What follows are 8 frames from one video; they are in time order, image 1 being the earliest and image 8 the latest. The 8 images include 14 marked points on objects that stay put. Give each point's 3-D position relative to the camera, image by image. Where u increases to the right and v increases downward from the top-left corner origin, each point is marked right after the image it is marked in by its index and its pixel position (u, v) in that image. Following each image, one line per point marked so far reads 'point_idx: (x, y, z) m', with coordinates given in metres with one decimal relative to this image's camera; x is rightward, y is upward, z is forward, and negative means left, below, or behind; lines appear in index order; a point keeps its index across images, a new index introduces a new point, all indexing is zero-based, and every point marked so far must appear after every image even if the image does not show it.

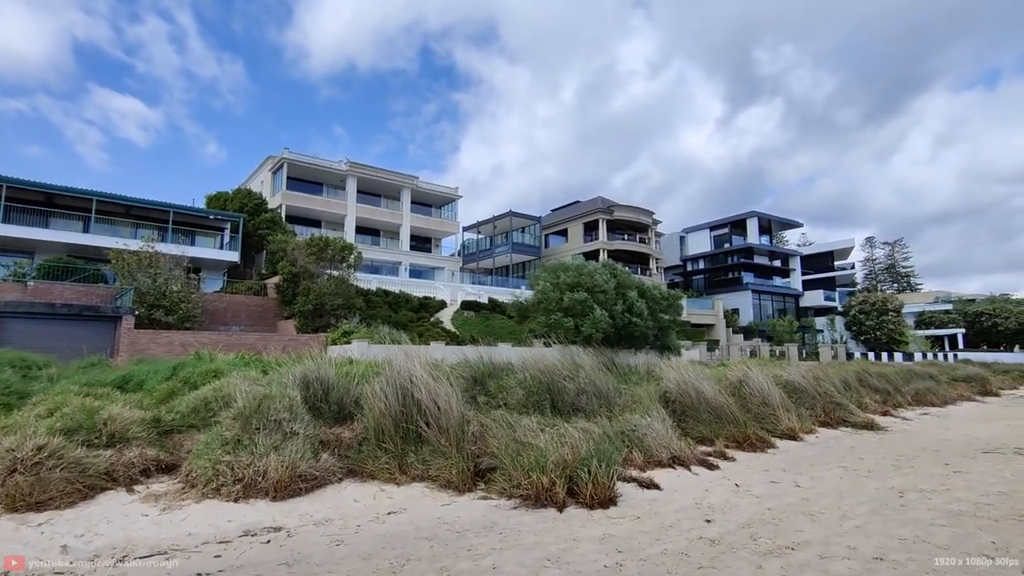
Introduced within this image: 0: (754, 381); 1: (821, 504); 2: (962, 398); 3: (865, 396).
0: (+5.0, -1.9, +11.5) m
1: (+3.4, -2.4, +6.1) m
2: (+16.0, -3.9, +19.9) m
3: (+9.8, -3.0, +15.6) m
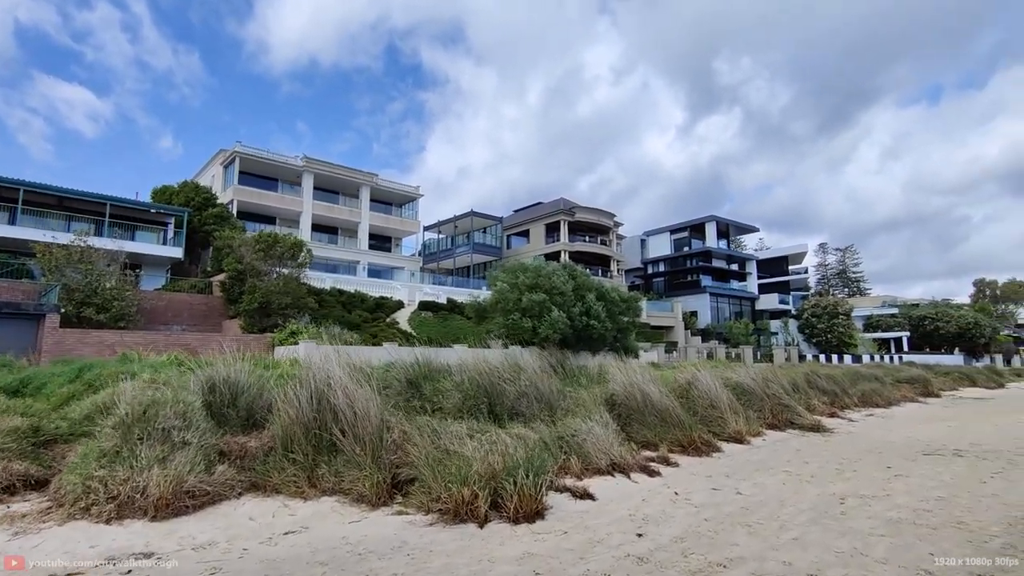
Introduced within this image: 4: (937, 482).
0: (+3.8, -1.9, +11.3) m
1: (+2.6, -2.3, +5.8) m
2: (+14.3, -4.0, +20.3) m
3: (+8.4, -3.0, +15.6) m
4: (+5.7, -2.6, +7.4) m
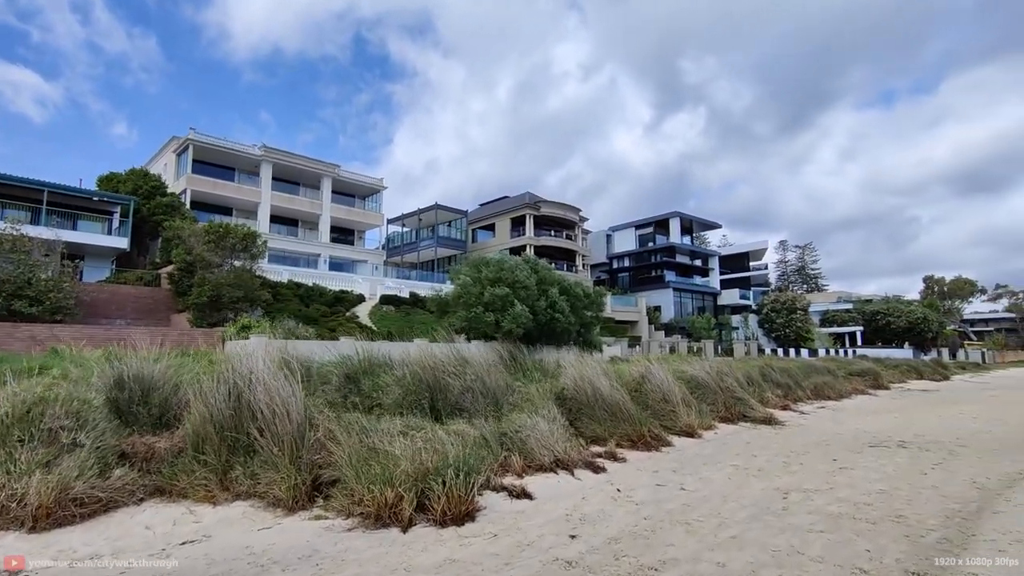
0: (+2.8, -1.8, +11.1) m
1: (+1.9, -2.2, +5.6) m
2: (+12.8, -3.8, +20.8) m
3: (+7.2, -2.9, +15.8) m
4: (+4.9, -2.5, +7.4) m
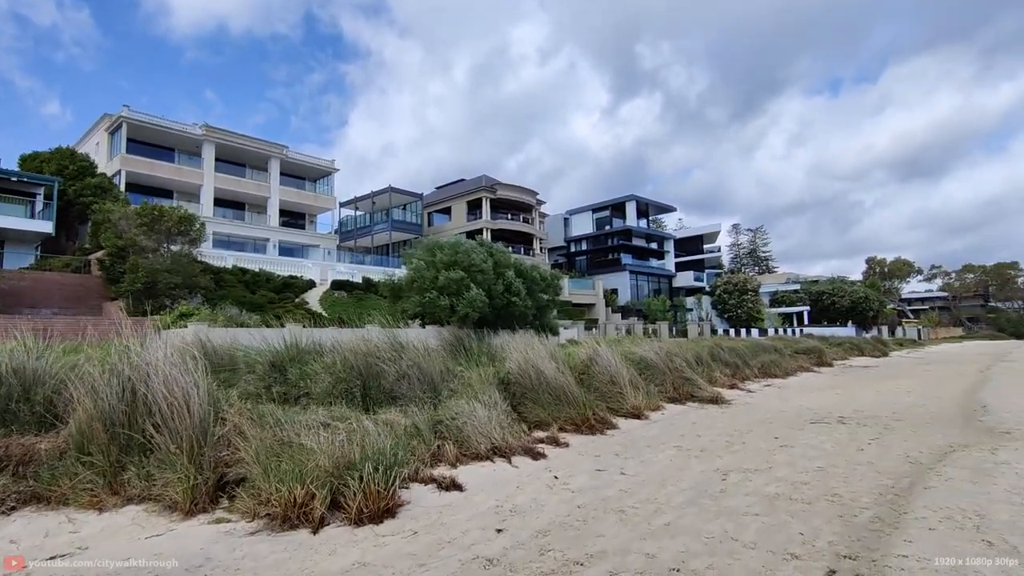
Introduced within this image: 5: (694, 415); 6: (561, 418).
0: (+1.8, -1.4, +11.0) m
1: (+1.2, -2.0, +5.4) m
2: (+11.0, -3.1, +21.3) m
3: (+5.8, -2.3, +15.9) m
4: (+4.1, -2.2, +7.4) m
5: (+3.6, -2.5, +10.9) m
6: (+0.8, -2.0, +8.6) m
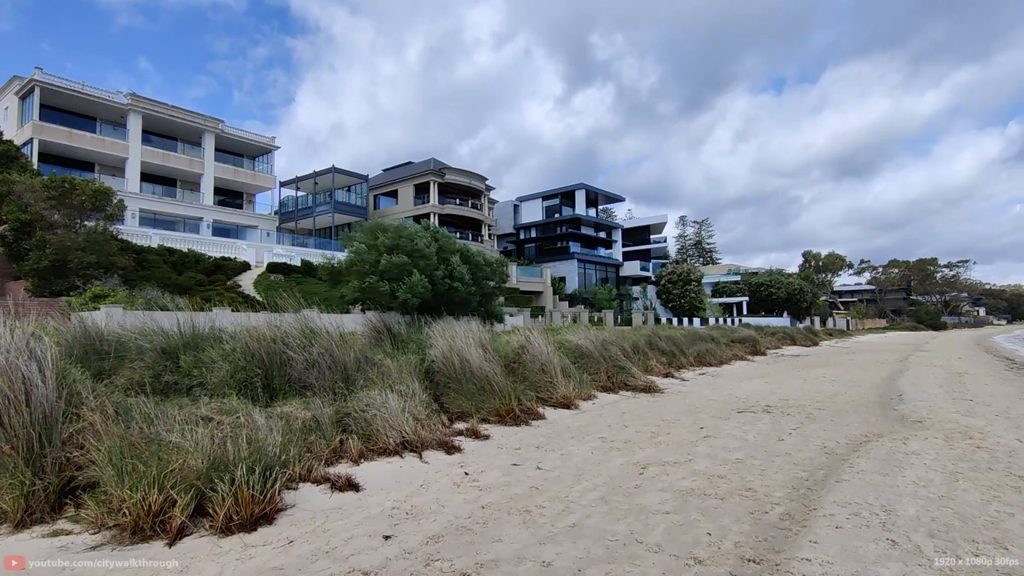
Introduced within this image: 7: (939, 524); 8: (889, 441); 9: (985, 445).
0: (+0.4, -1.1, +10.7) m
1: (+0.3, -1.9, +5.0) m
2: (+8.7, -2.7, +21.8) m
3: (+4.0, -2.0, +16.0) m
4: (+3.0, -2.0, +7.3) m
5: (+2.2, -2.2, +10.8) m
6: (-0.4, -1.8, +8.3) m
7: (+3.1, -1.7, +4.0) m
8: (+4.6, -1.9, +6.9) m
9: (+5.7, -1.9, +6.7) m
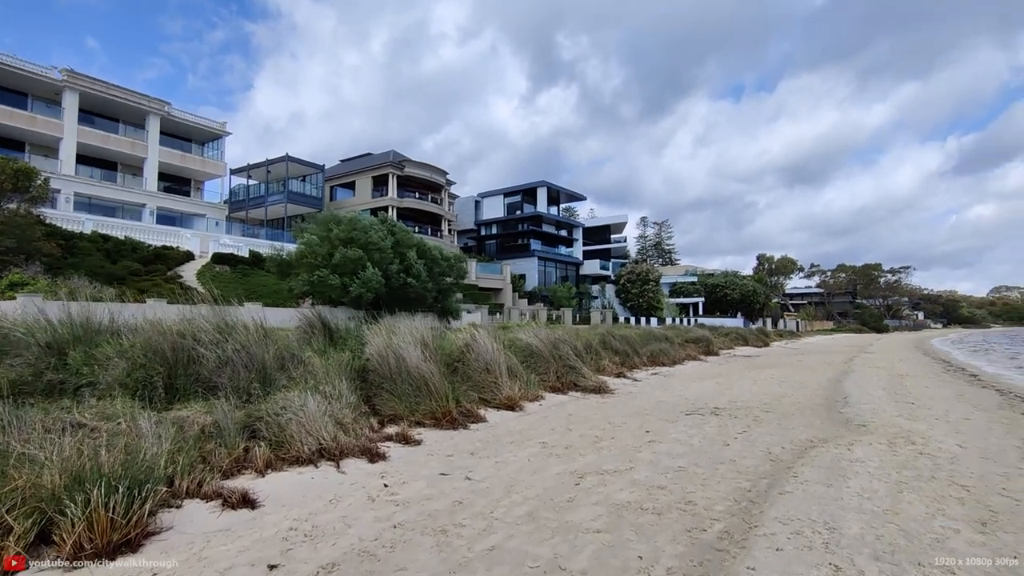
0: (-0.6, -1.0, +10.2) m
1: (-0.3, -1.8, +4.6) m
2: (+6.9, -2.7, +21.9) m
3: (+2.6, -2.0, +15.7) m
4: (+2.2, -2.0, +7.0) m
5: (+1.1, -2.2, +10.4) m
6: (-1.3, -1.7, +7.7) m
7: (+2.5, -1.7, +3.7) m
8: (+3.9, -1.9, +6.7) m
9: (+4.9, -1.9, +6.6) m
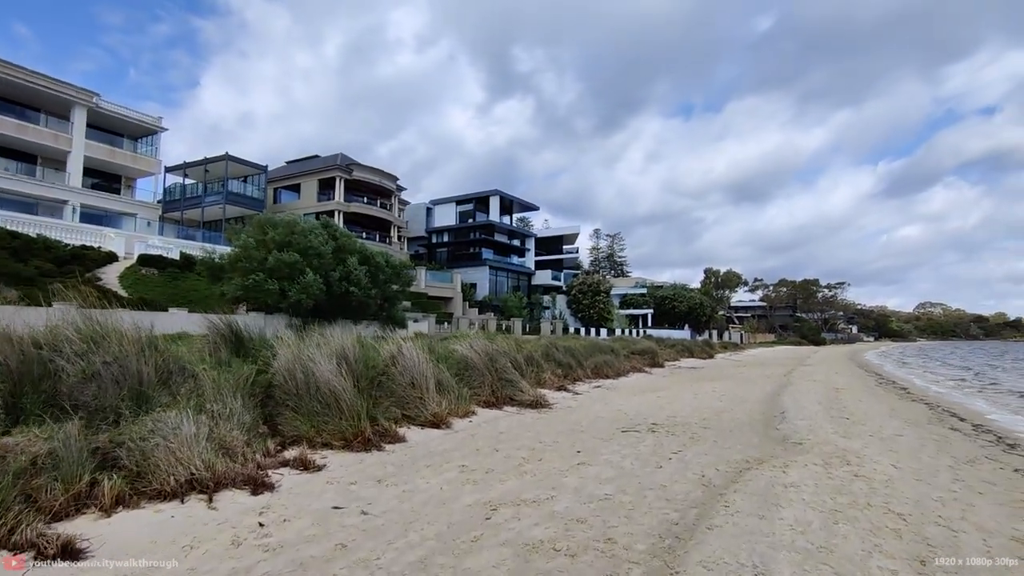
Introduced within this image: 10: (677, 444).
0: (-1.8, -1.2, +9.4) m
1: (-1.1, -1.9, +3.9) m
2: (+4.7, -3.2, +21.7) m
3: (+0.9, -2.2, +15.2) m
4: (+1.2, -2.1, +6.5) m
5: (-0.1, -2.4, +9.8) m
6: (-2.3, -1.8, +7.0) m
7: (+1.8, -1.8, +3.3) m
8: (+2.9, -2.1, +6.3) m
9: (+3.9, -2.1, +6.3) m
10: (+2.5, -2.3, +8.3) m
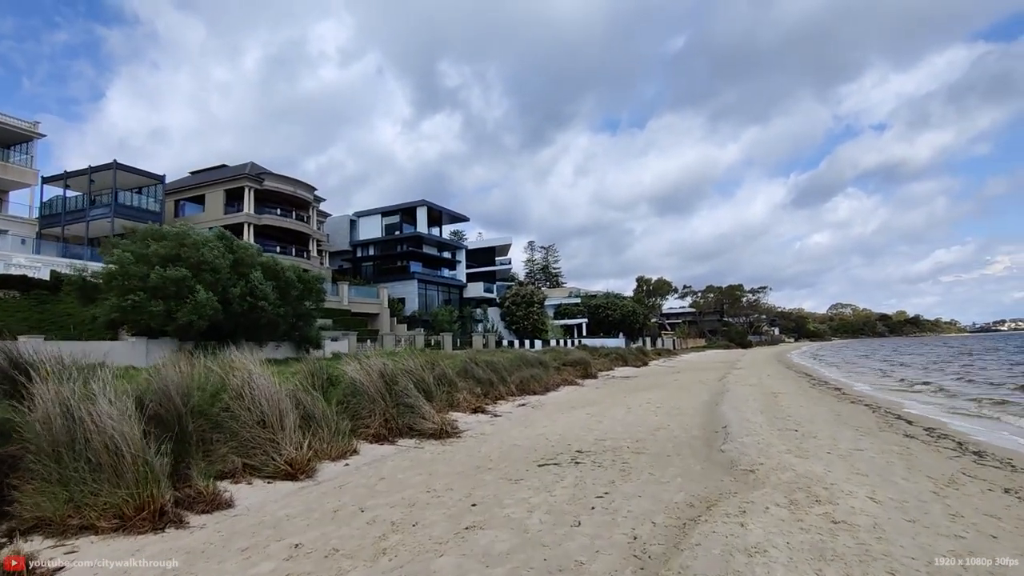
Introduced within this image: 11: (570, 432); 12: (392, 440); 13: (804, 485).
0: (-3.3, -1.3, +7.2) m
1: (-2.0, -1.8, +1.8) m
2: (+1.8, -3.4, +20.1) m
3: (-1.2, -2.4, +13.2) m
4: (0.0, -2.1, +4.7) m
5: (-1.6, -2.4, +7.8) m
6: (-3.5, -1.8, +4.7) m
7: (+1.0, -1.6, +1.5) m
8: (+1.7, -1.9, +4.7) m
9: (+2.8, -1.9, +4.7) m
10: (+1.1, -2.3, +6.5) m
11: (+1.1, -2.6, +10.3) m
12: (-2.0, -2.5, +9.2) m
13: (+3.0, -2.0, +5.8) m
